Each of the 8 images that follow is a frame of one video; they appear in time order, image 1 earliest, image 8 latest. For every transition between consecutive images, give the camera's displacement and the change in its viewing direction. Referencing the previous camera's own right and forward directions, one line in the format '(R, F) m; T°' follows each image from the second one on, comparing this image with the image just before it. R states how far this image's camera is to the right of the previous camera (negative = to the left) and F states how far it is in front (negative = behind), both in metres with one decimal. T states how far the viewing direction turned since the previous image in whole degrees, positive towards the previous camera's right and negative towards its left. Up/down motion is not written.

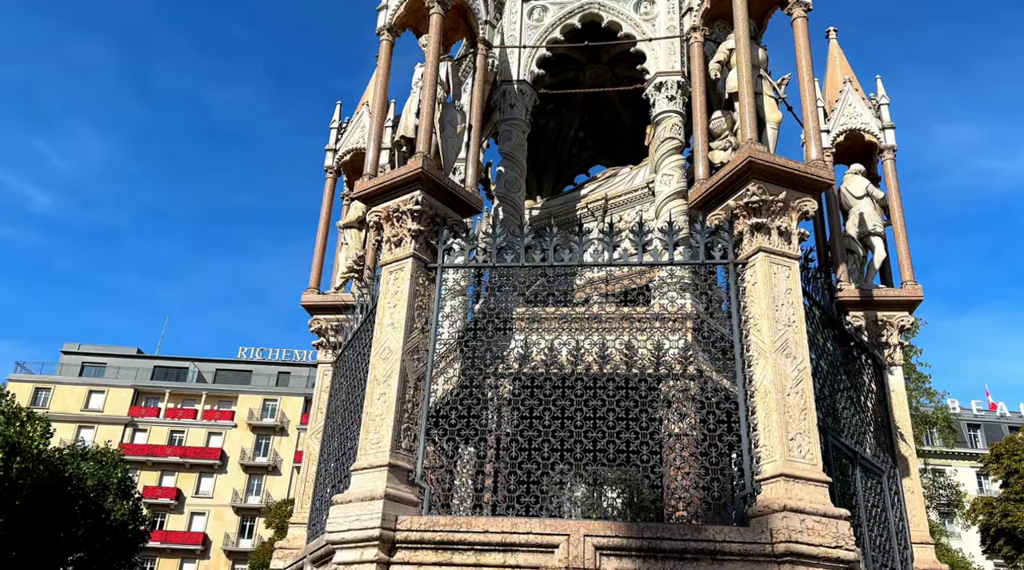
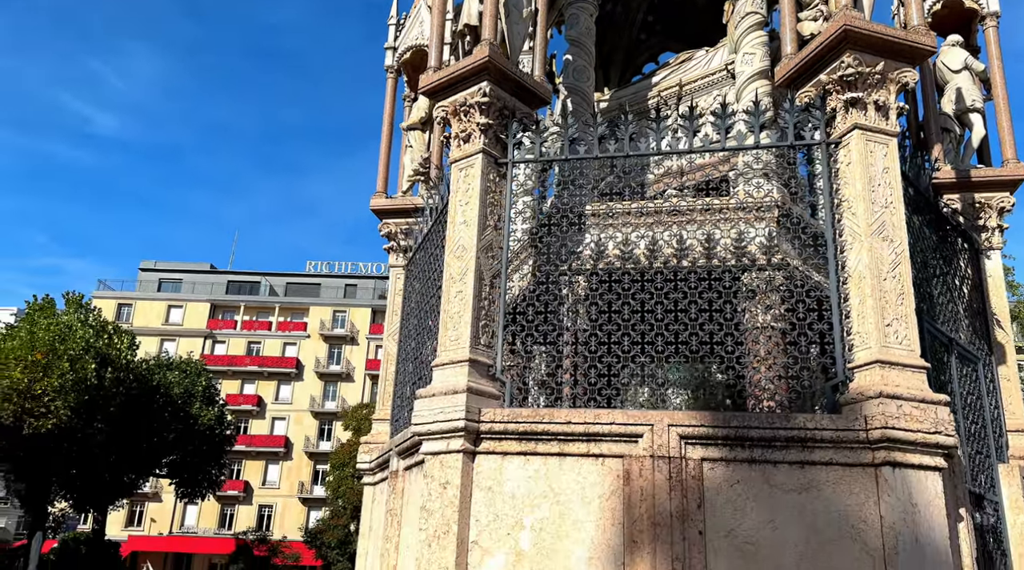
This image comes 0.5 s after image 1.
(-0.1, +0.1) m; -4°
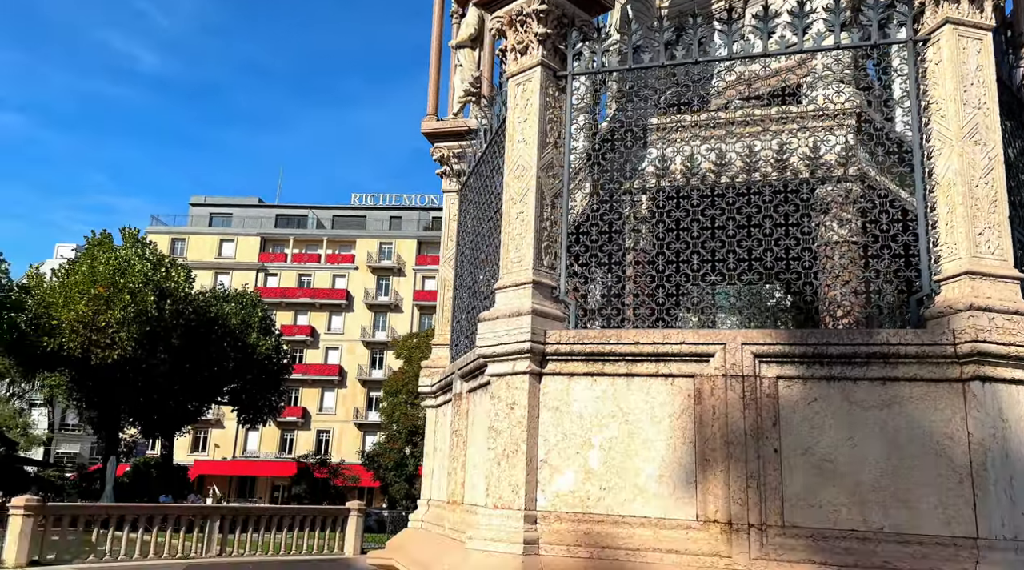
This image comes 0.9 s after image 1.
(-0.1, +0.1) m; -3°
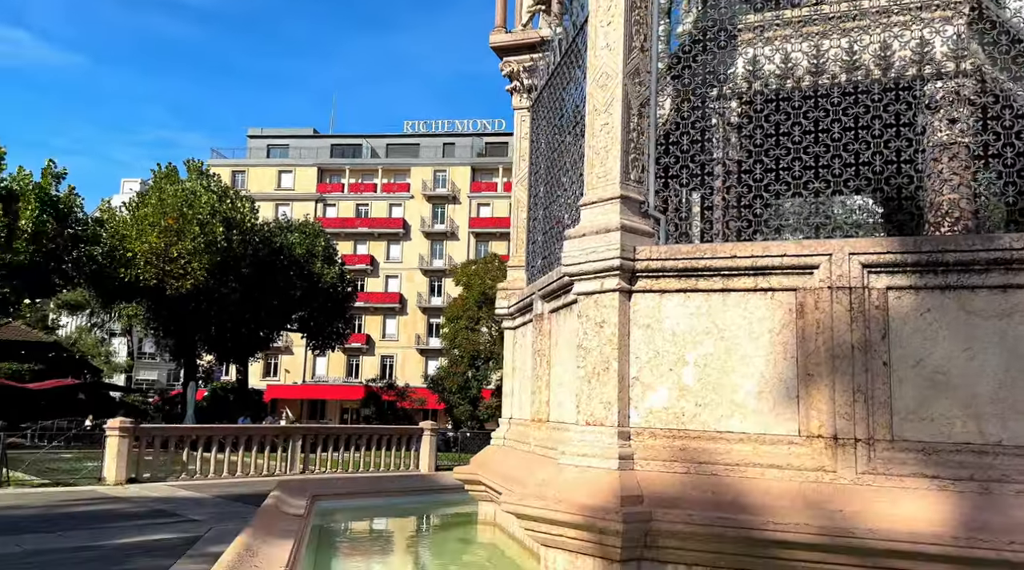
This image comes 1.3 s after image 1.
(-0.2, +0.1) m; -4°
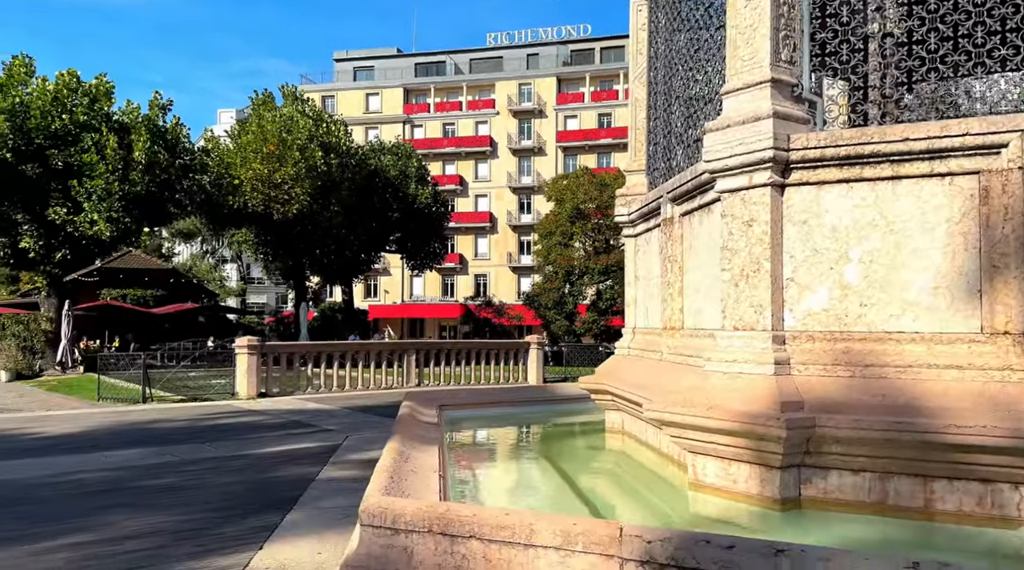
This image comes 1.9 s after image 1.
(-0.4, +0.3) m; -6°
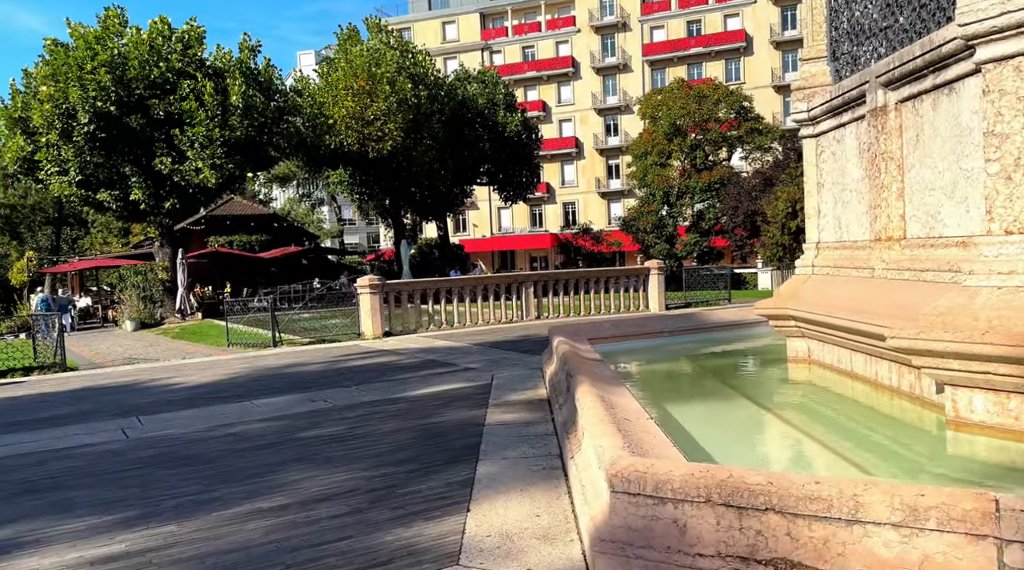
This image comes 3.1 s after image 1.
(-0.8, +0.9) m; -6°
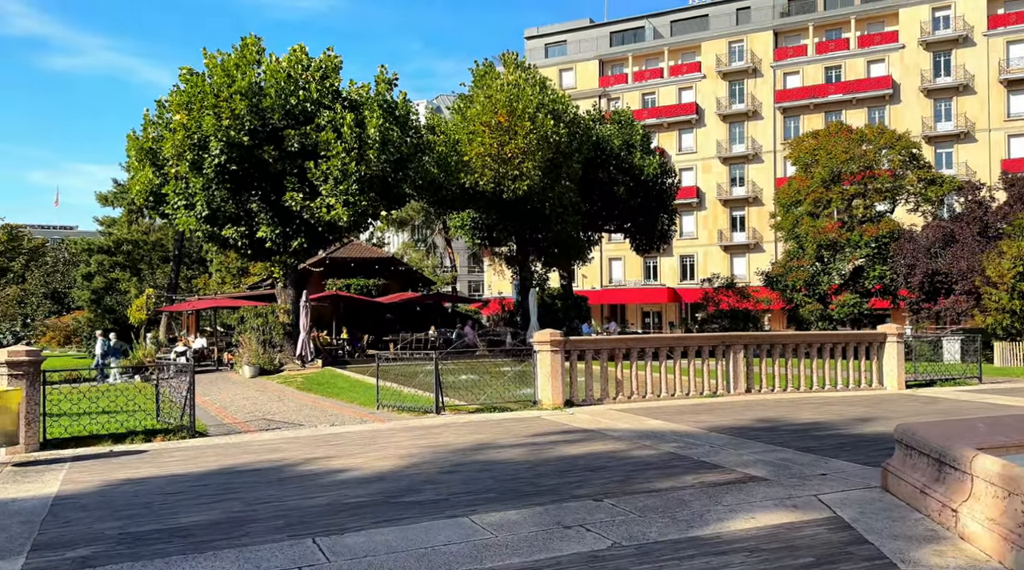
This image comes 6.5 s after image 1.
(-2.0, +3.3) m; -6°
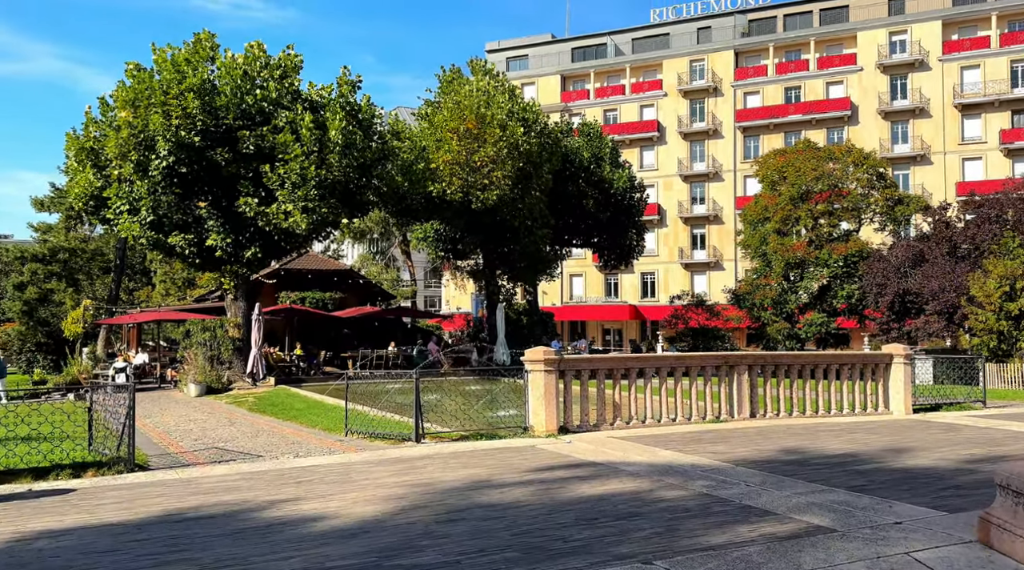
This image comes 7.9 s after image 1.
(-0.5, +1.5) m; +3°
